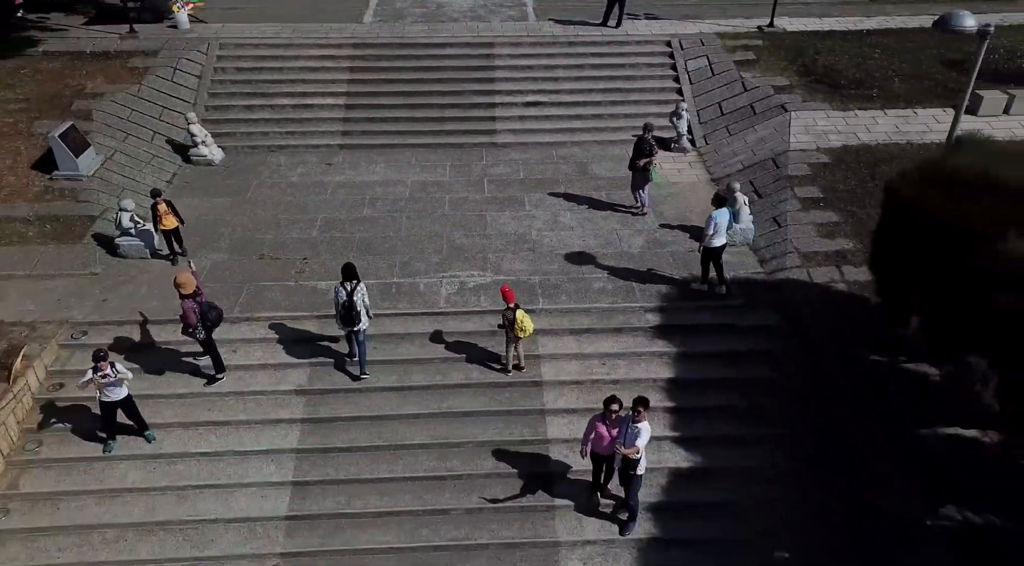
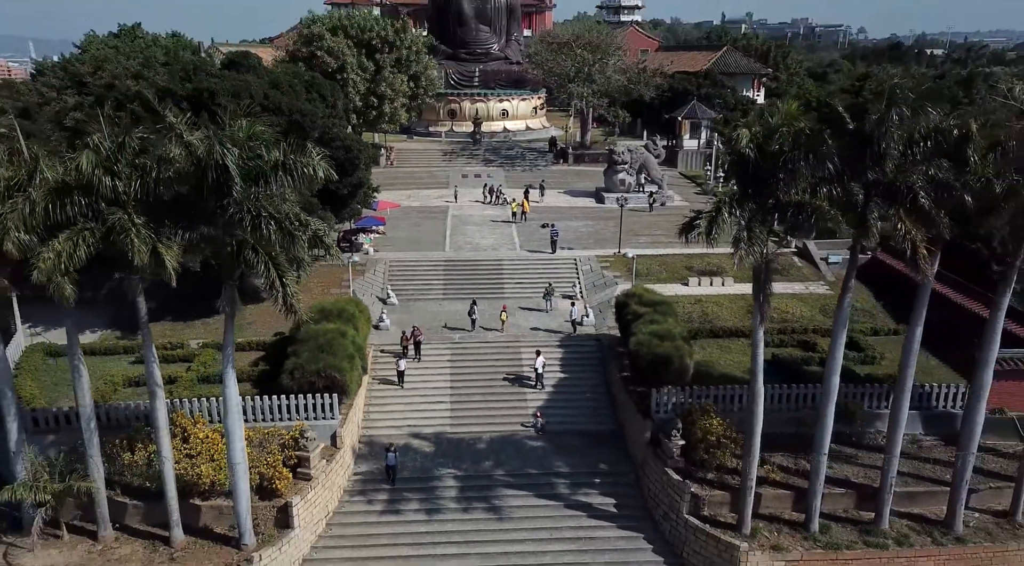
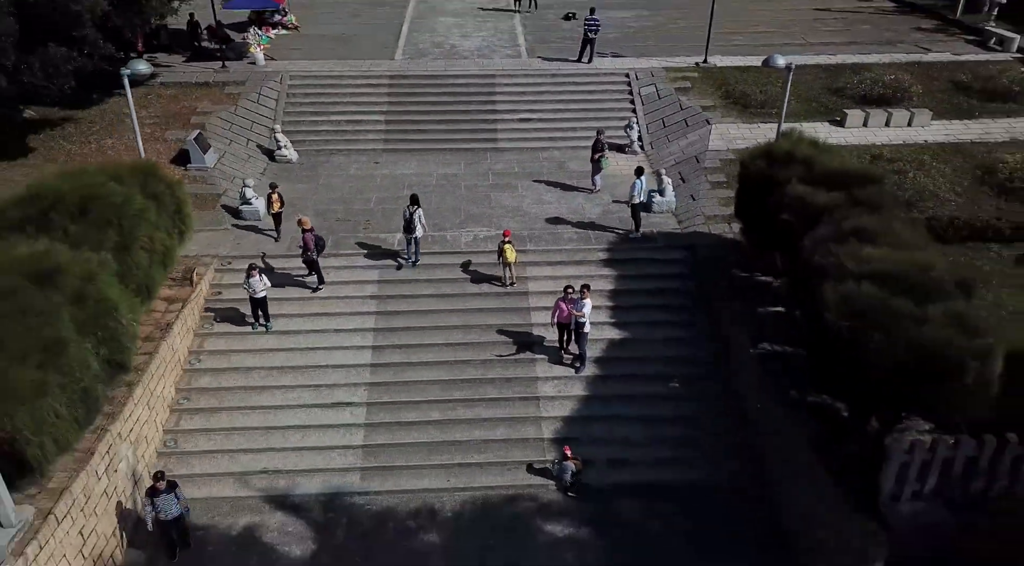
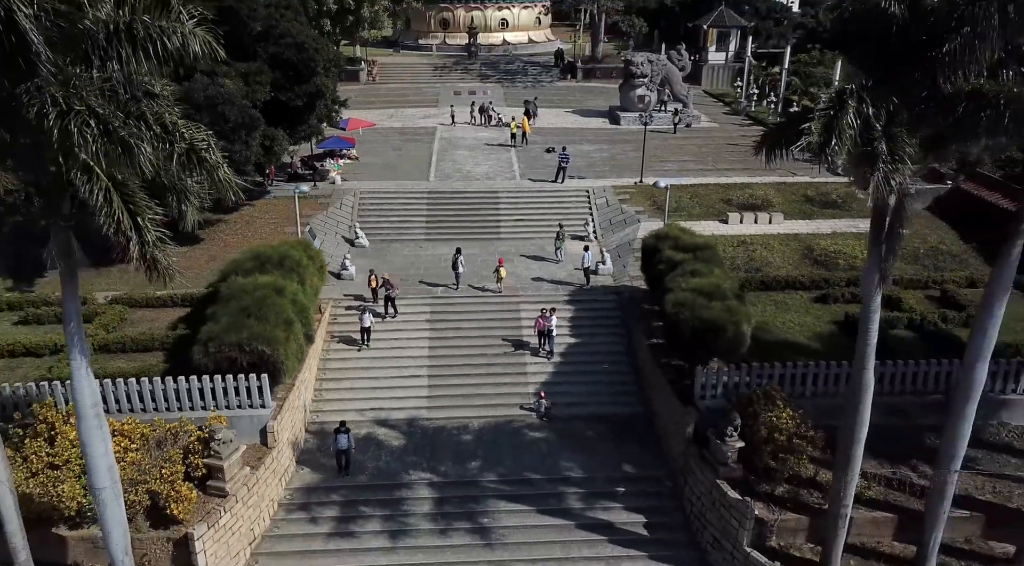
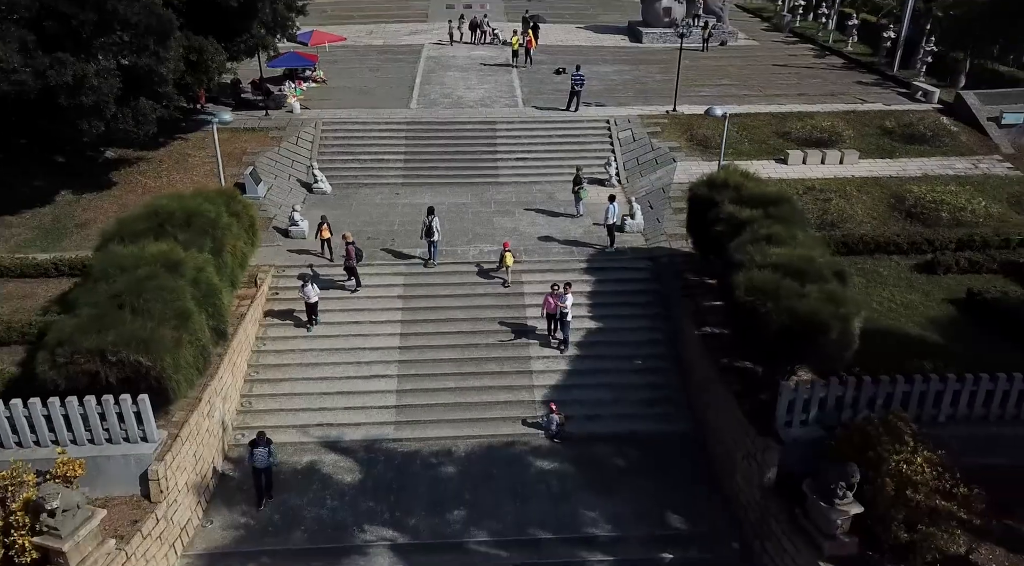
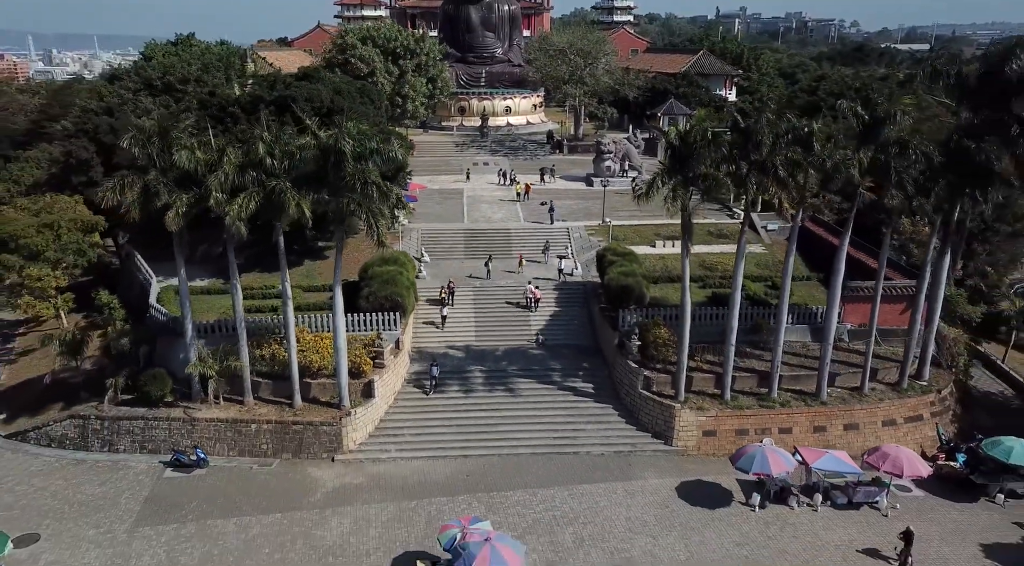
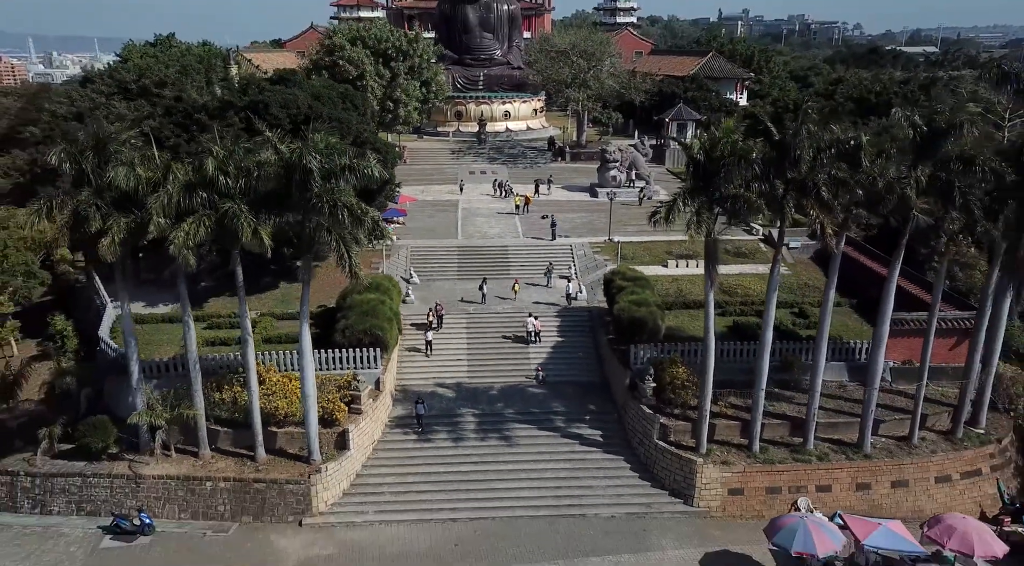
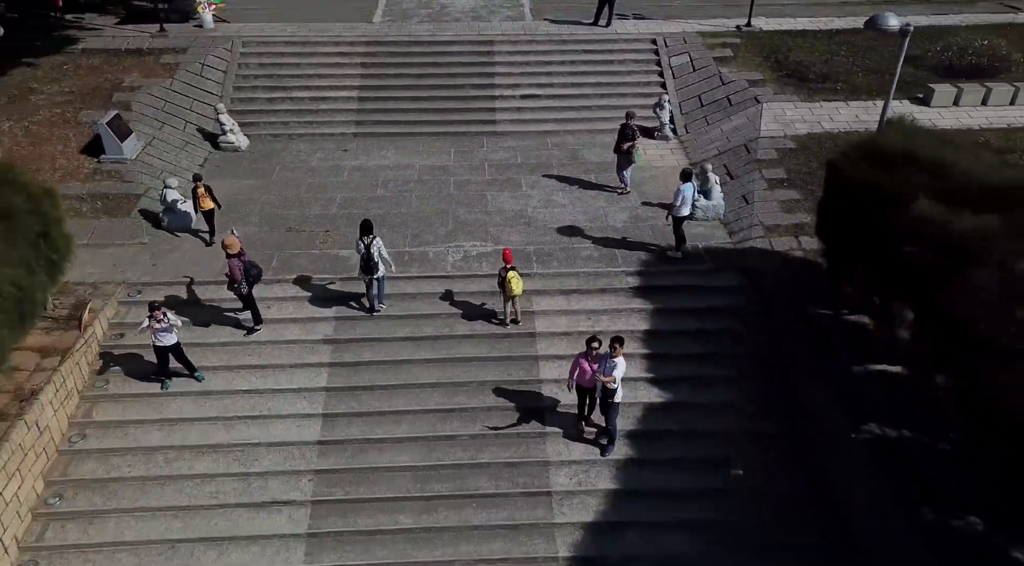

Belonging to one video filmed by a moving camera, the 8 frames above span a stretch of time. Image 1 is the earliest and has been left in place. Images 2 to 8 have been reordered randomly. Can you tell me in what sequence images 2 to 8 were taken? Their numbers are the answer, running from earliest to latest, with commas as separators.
8, 3, 5, 4, 2, 7, 6
